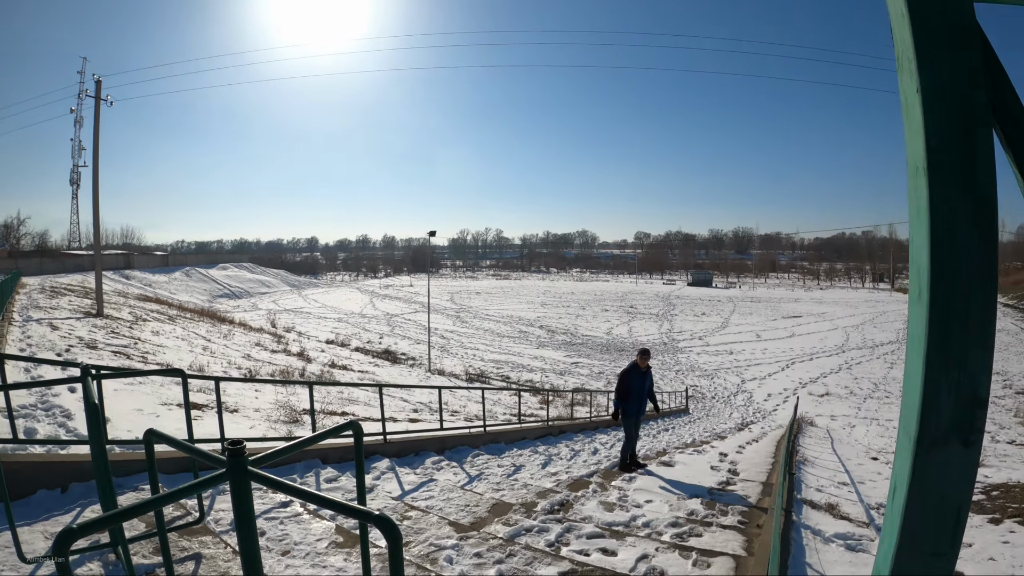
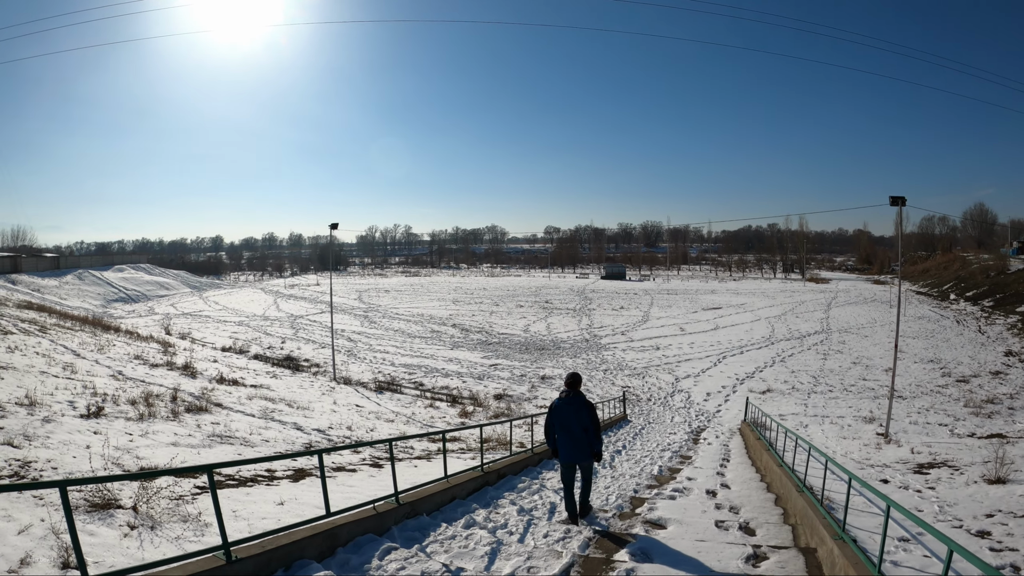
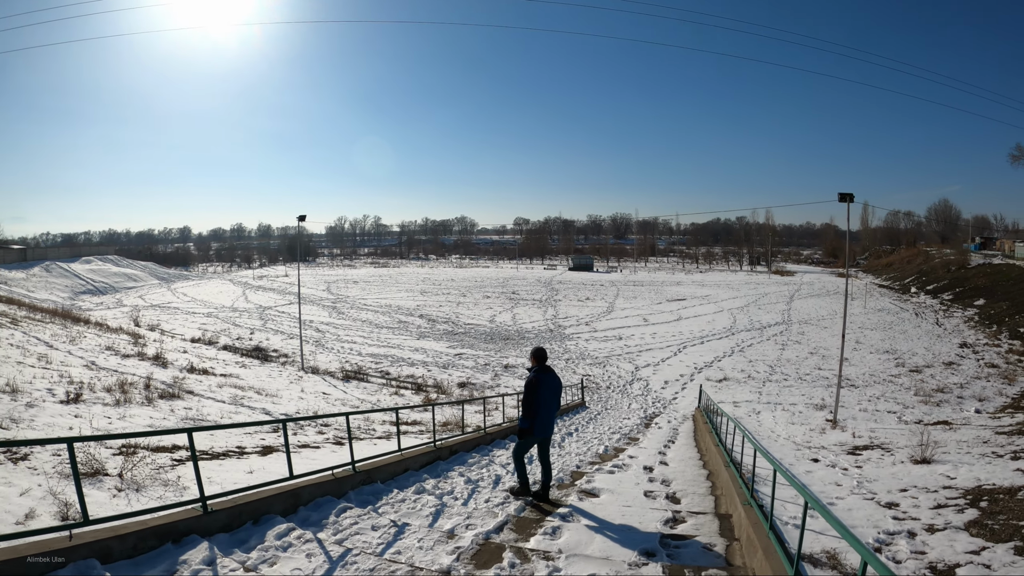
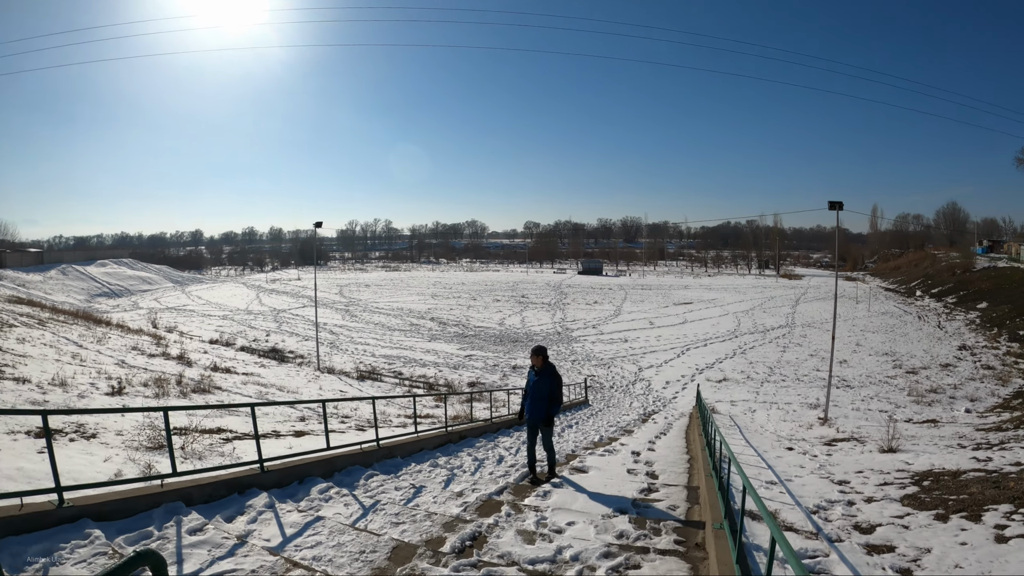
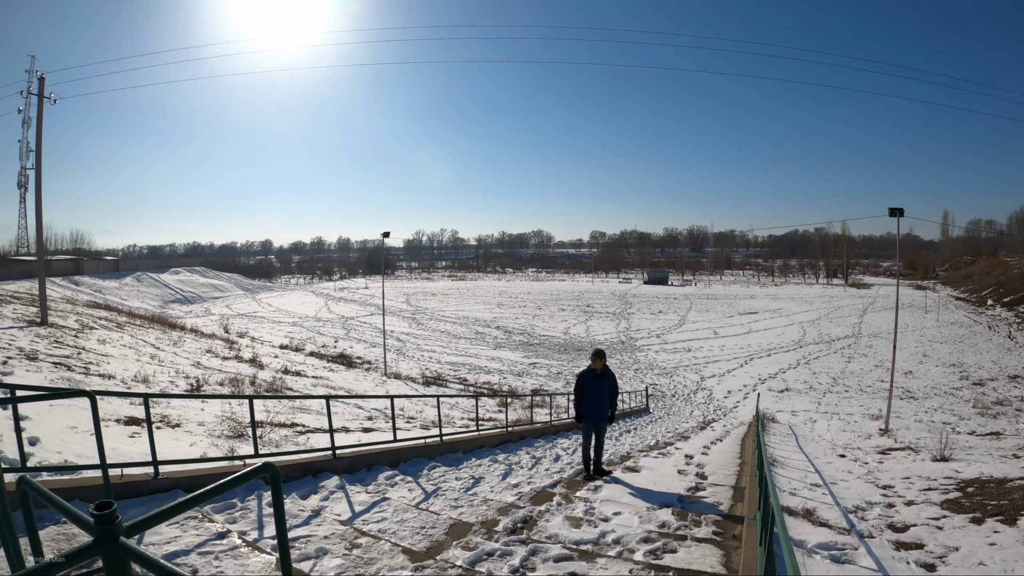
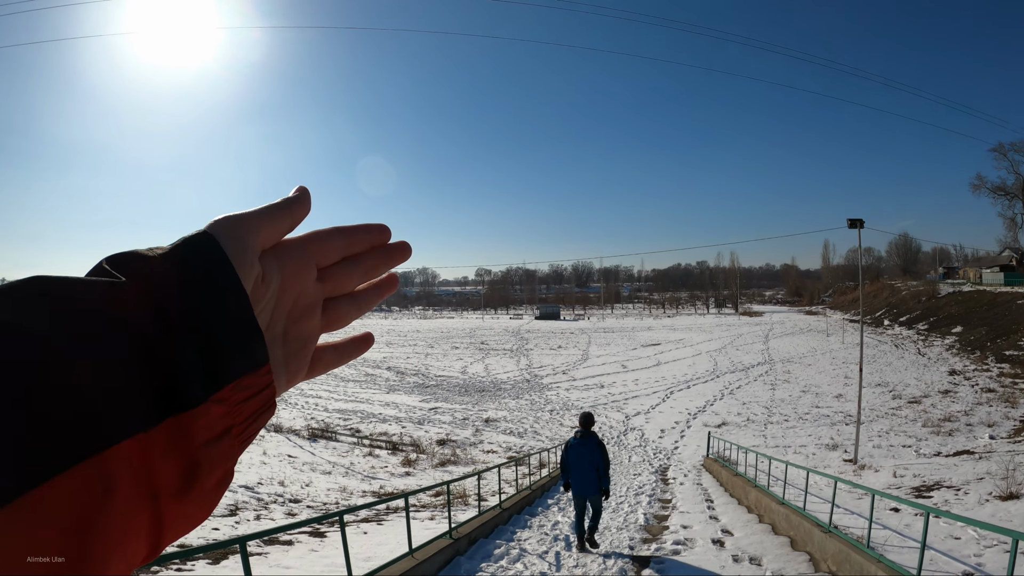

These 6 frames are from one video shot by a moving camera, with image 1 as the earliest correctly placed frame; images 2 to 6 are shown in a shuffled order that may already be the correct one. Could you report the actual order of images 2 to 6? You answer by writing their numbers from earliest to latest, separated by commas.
5, 4, 3, 2, 6
